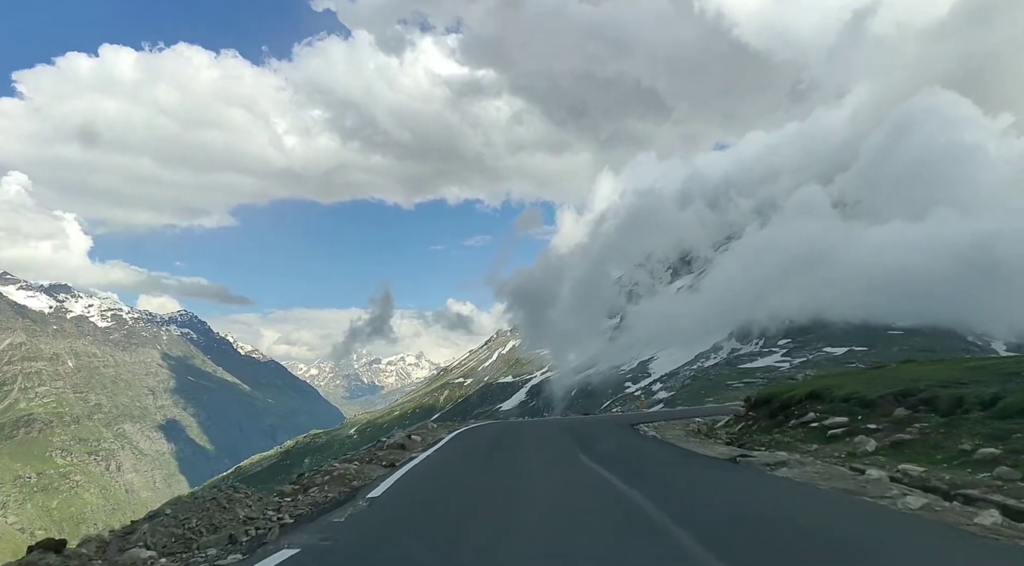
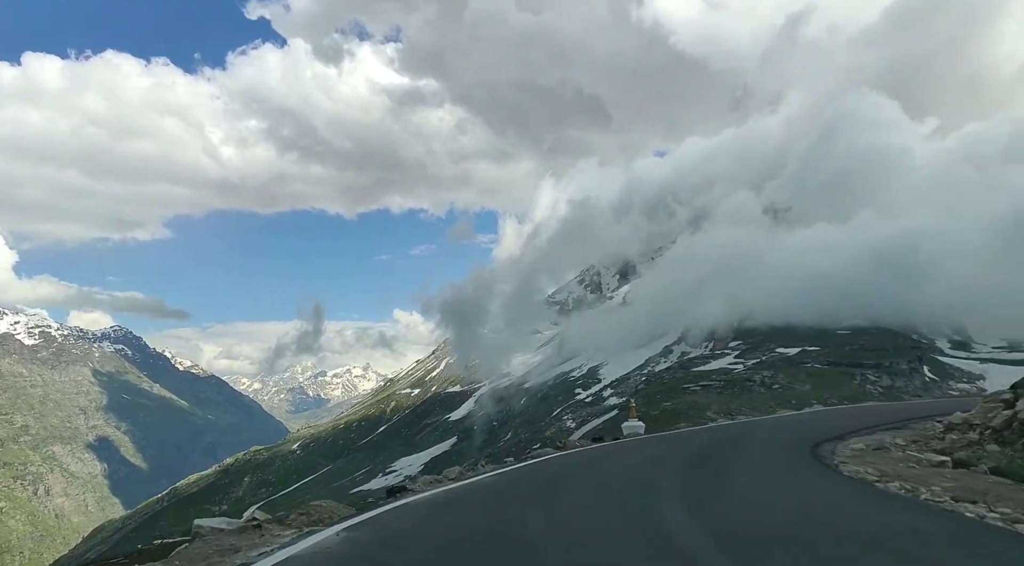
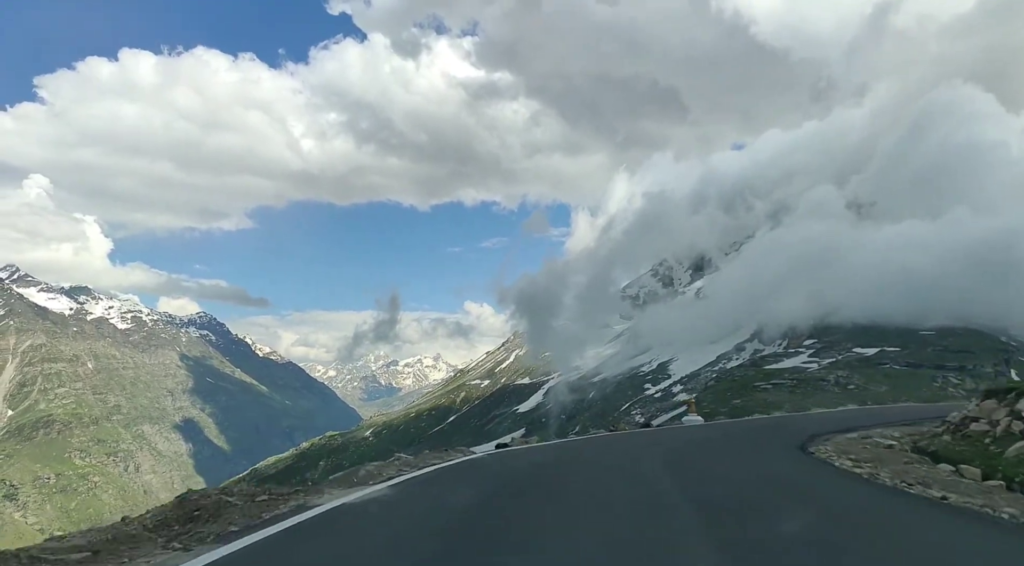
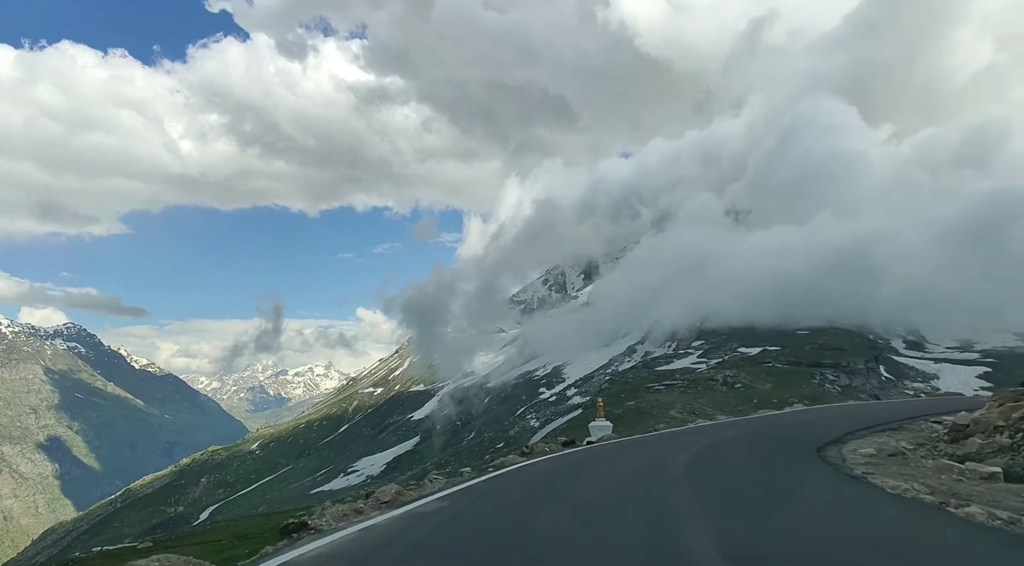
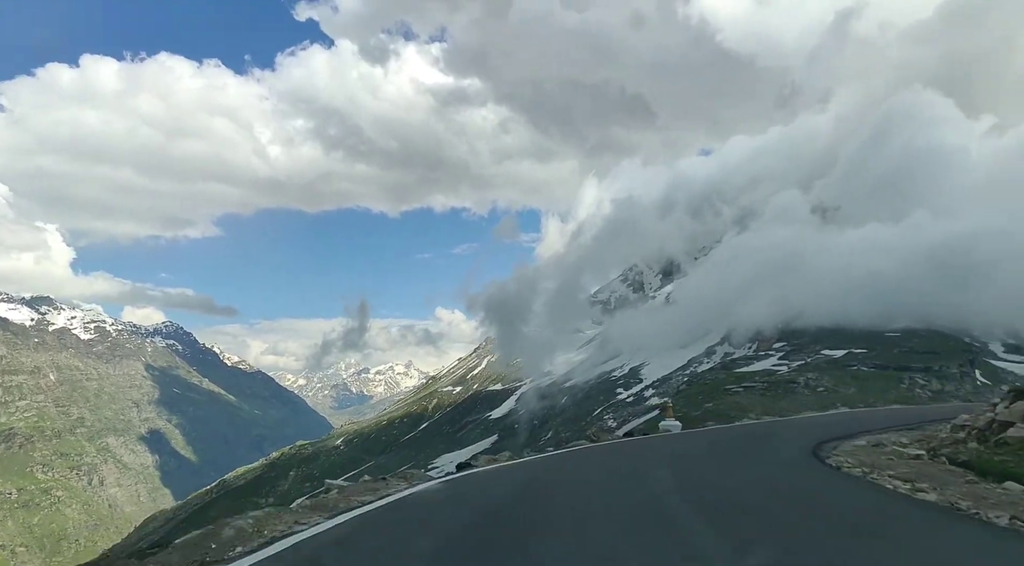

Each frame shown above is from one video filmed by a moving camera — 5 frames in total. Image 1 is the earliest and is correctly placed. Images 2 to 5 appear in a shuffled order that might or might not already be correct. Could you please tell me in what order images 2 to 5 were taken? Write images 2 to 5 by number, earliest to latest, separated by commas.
3, 5, 2, 4
